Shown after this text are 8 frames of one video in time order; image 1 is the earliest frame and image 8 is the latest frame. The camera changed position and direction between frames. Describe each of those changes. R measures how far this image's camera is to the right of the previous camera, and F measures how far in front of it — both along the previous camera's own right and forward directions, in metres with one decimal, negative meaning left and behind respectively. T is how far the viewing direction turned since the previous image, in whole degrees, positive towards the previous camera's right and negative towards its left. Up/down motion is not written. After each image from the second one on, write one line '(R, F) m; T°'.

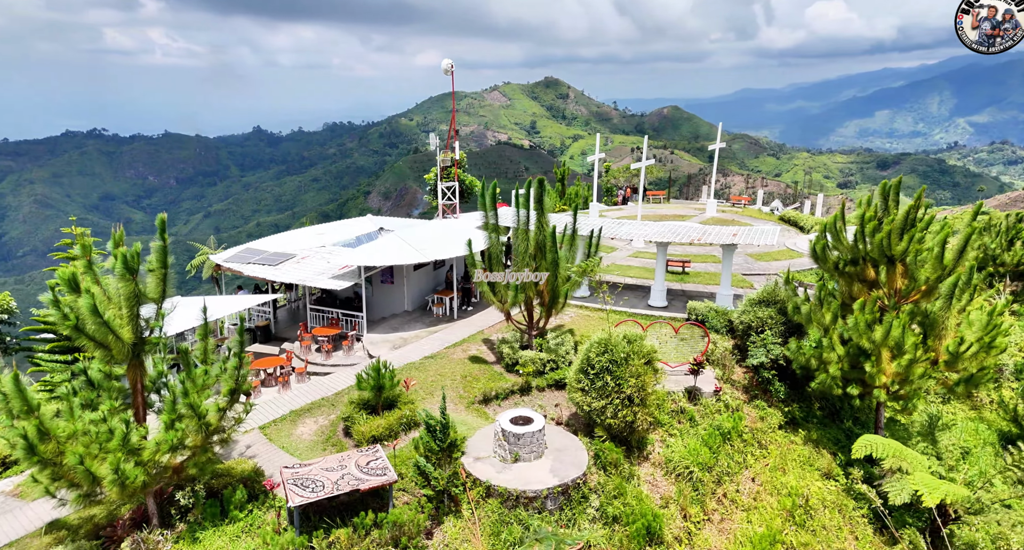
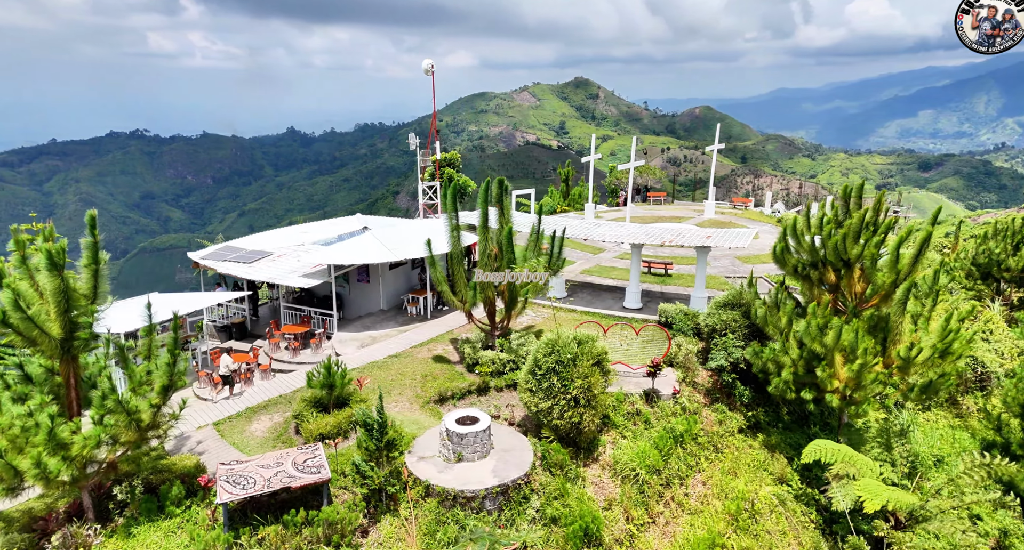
(+1.1, 0.0) m; -1°
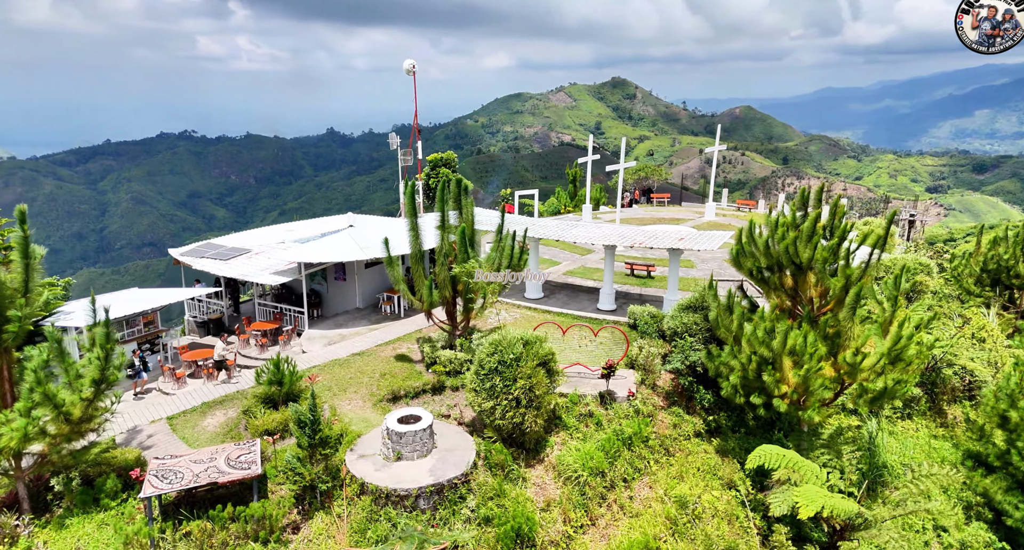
(+1.3, +0.1) m; -1°
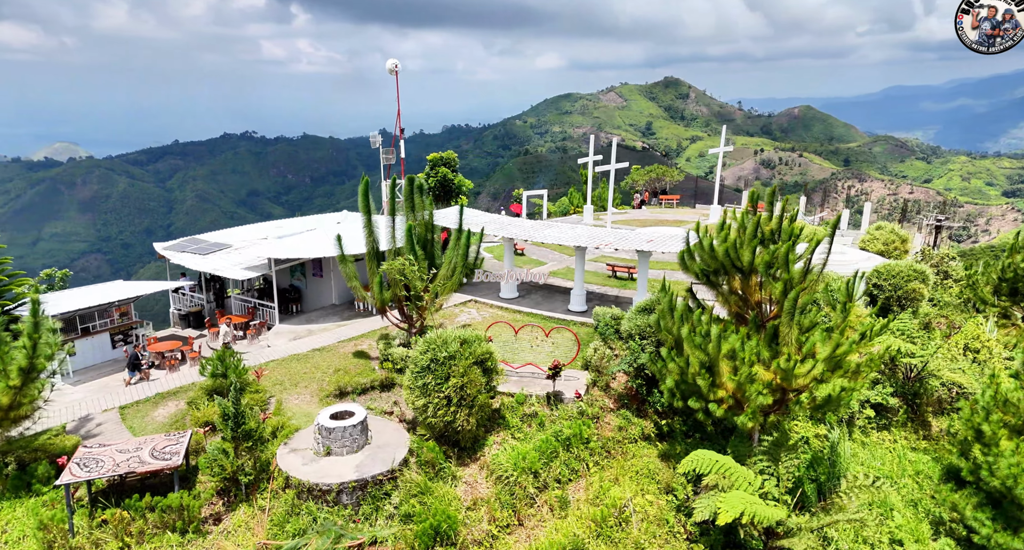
(+1.6, +0.1) m; -2°
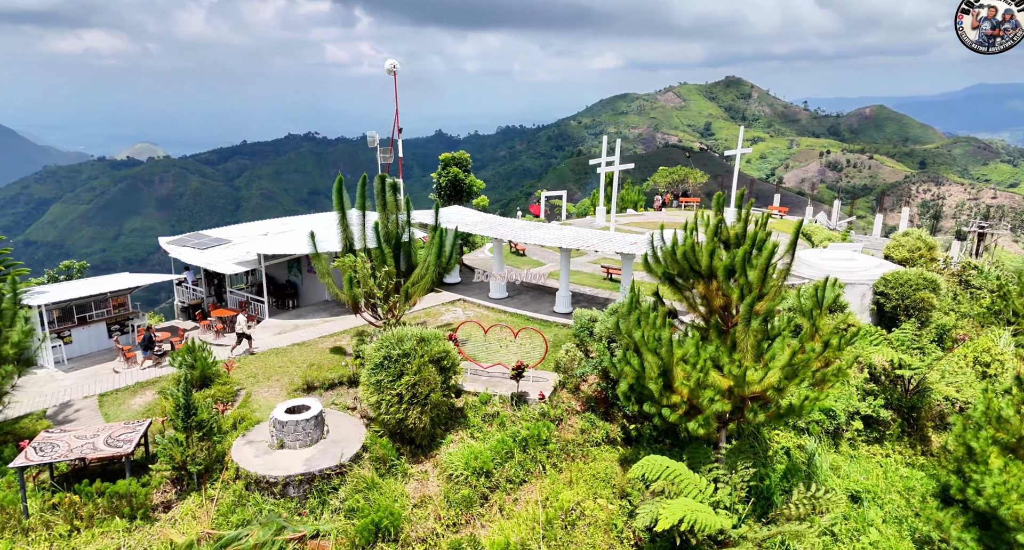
(+1.4, +0.1) m; -3°
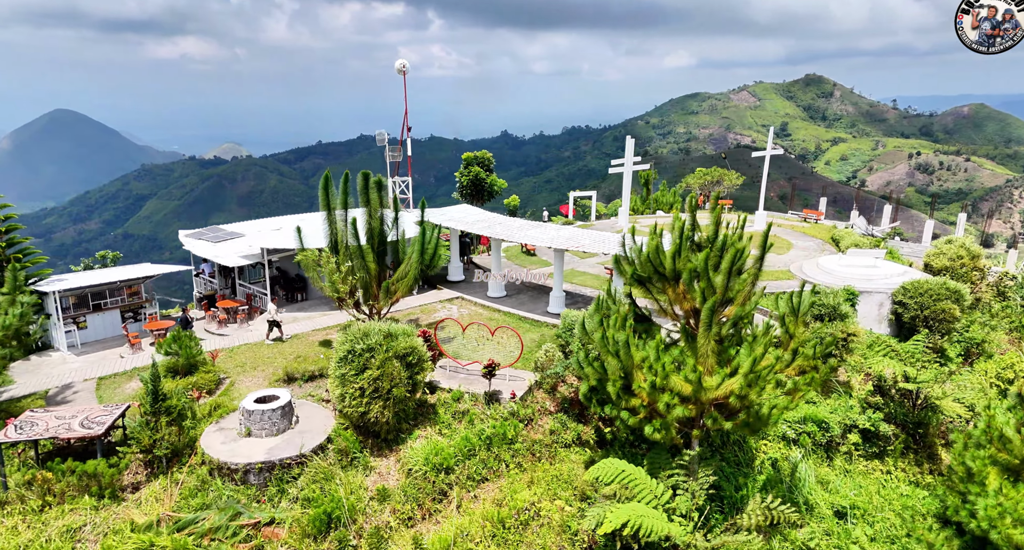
(+1.4, +0.1) m; -4°
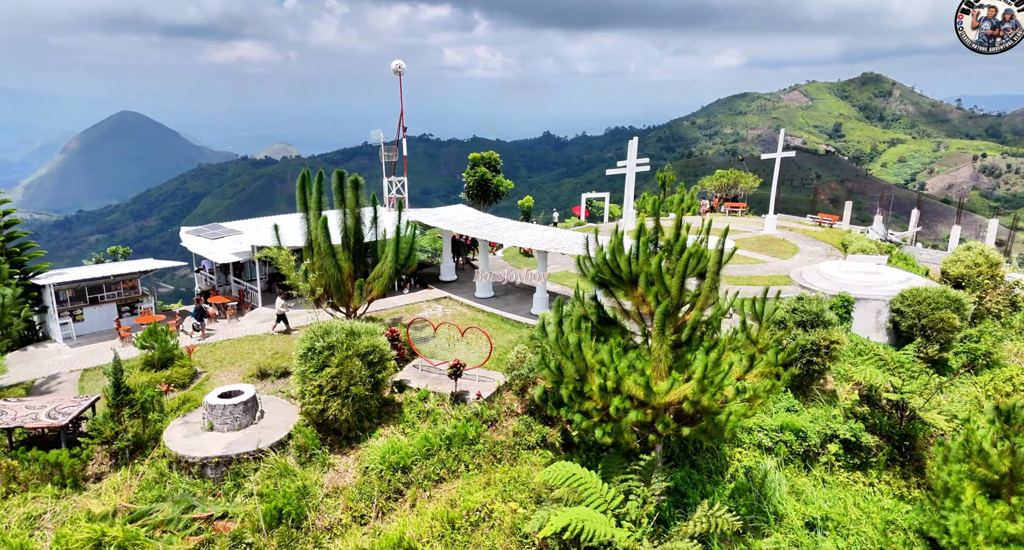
(+1.1, 0.0) m; -2°
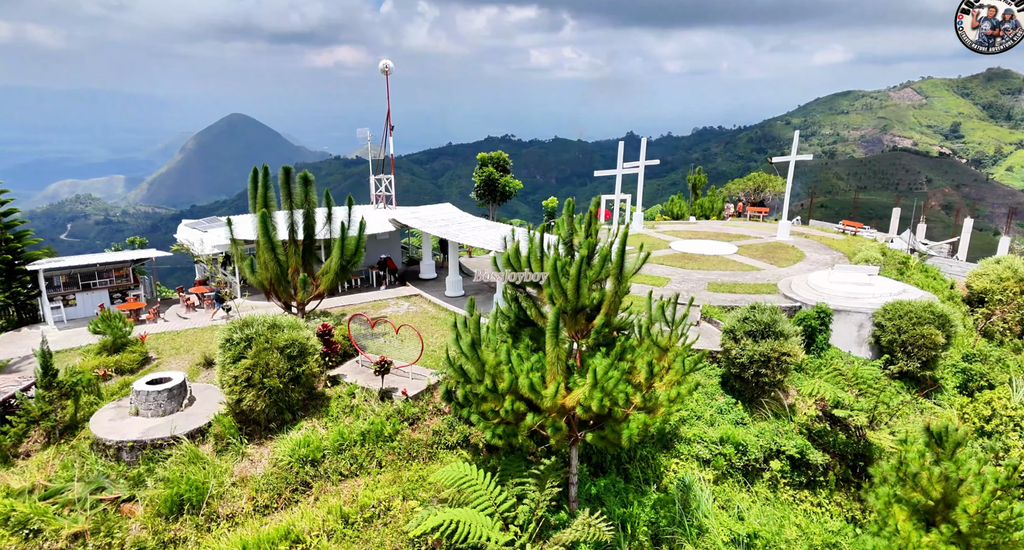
(+2.4, +0.1) m; -4°
